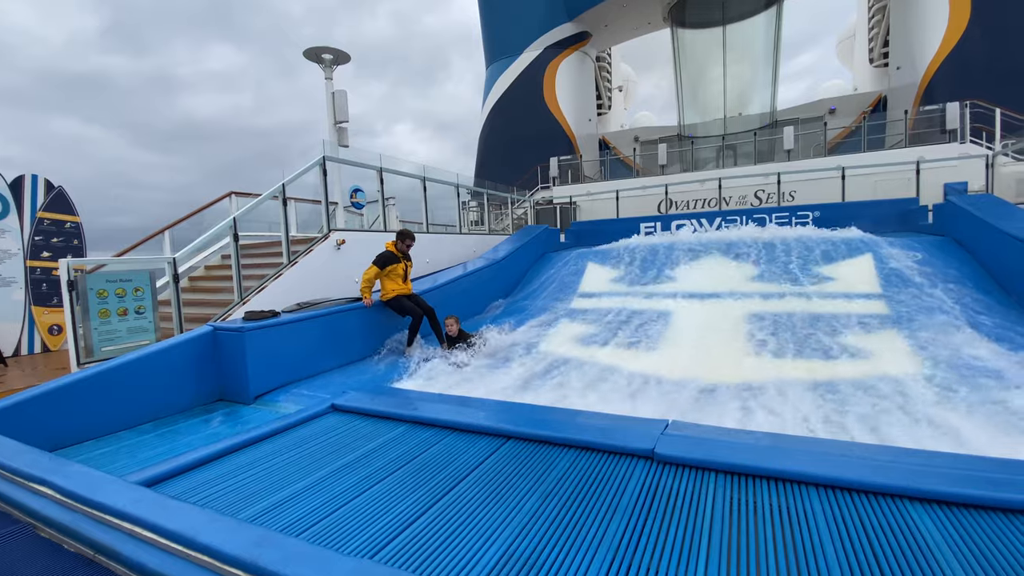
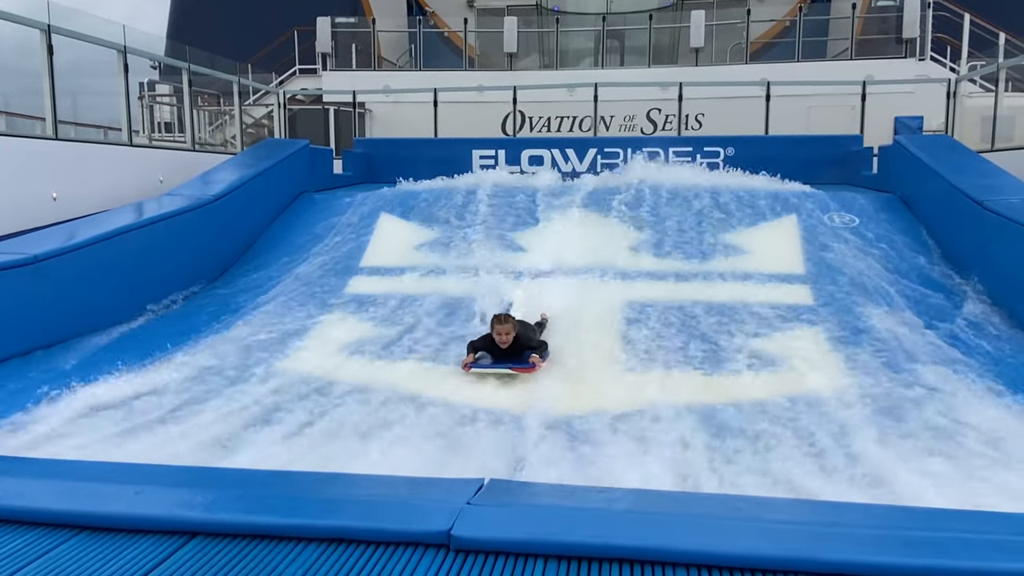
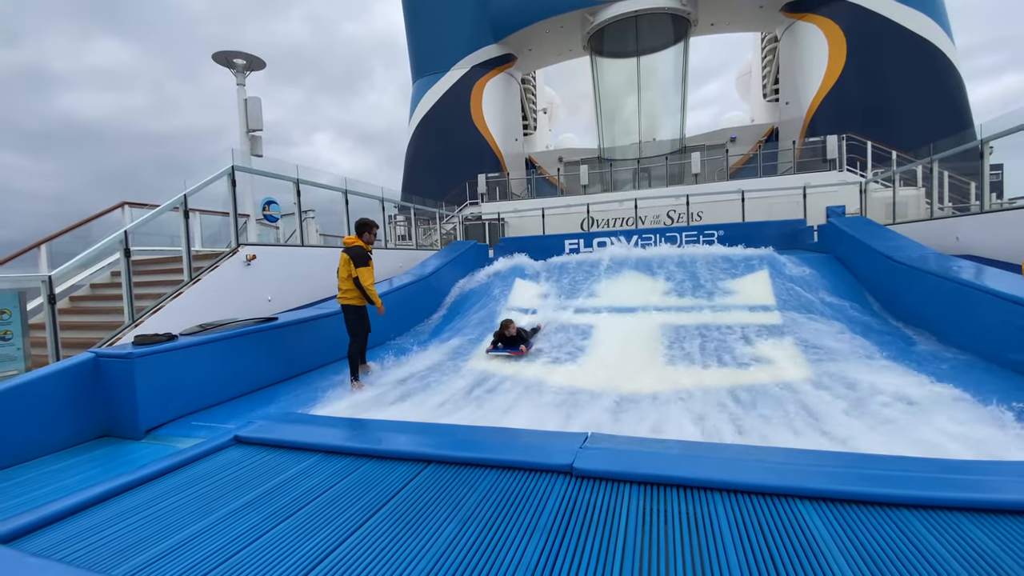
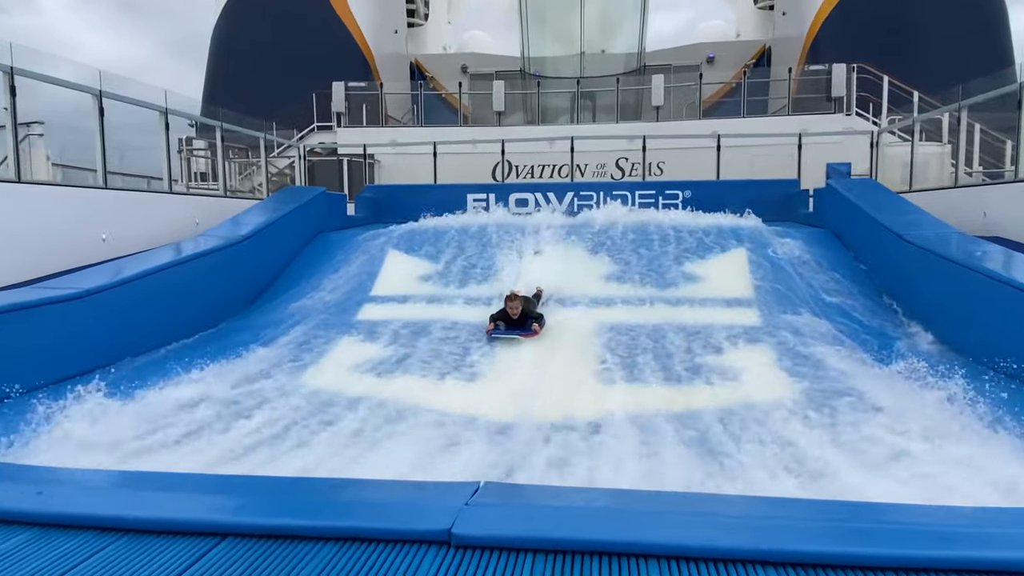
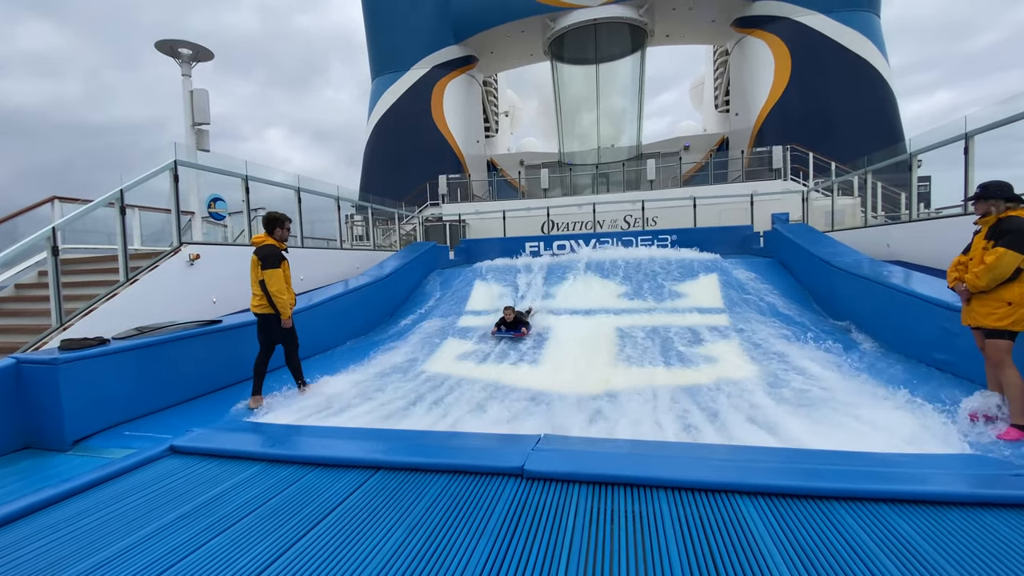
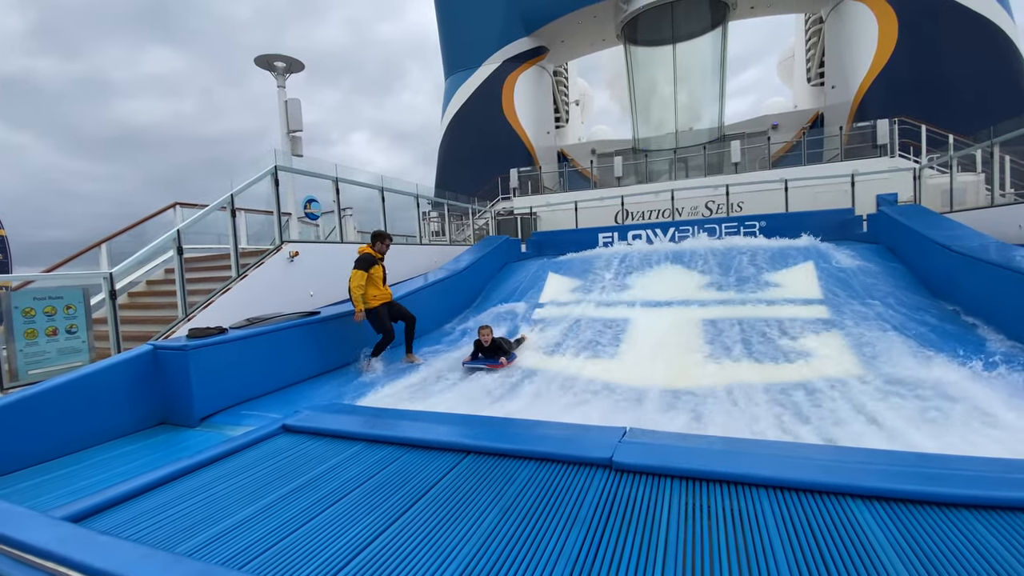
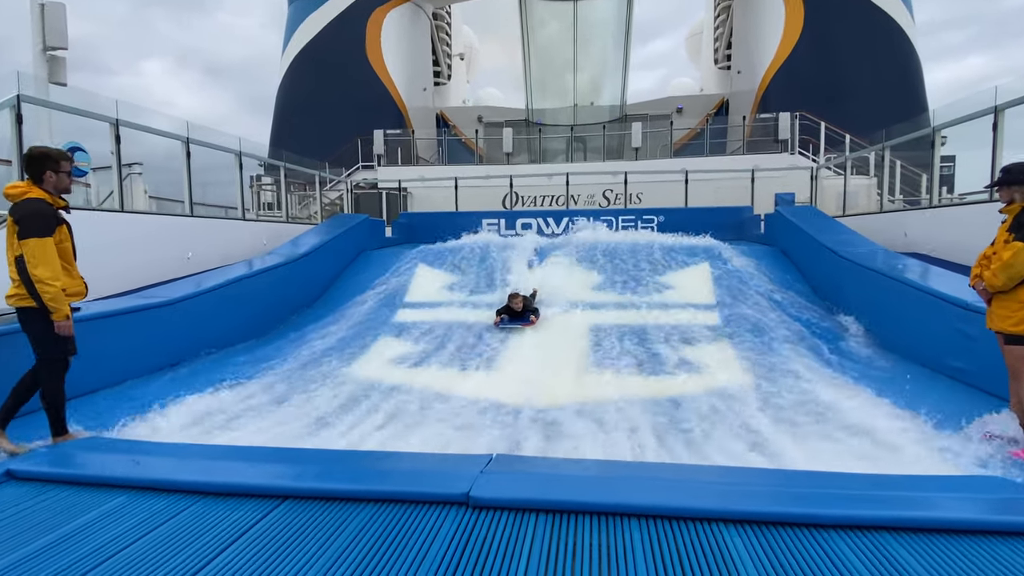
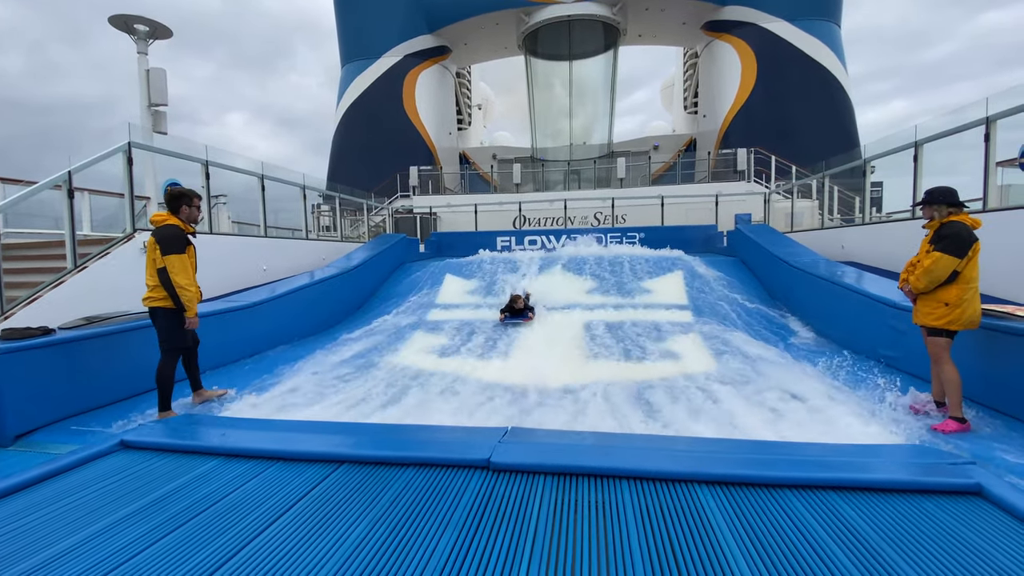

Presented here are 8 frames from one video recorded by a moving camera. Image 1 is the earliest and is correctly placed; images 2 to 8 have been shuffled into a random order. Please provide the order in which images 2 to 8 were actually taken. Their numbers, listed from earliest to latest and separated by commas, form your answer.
6, 3, 5, 8, 7, 4, 2
